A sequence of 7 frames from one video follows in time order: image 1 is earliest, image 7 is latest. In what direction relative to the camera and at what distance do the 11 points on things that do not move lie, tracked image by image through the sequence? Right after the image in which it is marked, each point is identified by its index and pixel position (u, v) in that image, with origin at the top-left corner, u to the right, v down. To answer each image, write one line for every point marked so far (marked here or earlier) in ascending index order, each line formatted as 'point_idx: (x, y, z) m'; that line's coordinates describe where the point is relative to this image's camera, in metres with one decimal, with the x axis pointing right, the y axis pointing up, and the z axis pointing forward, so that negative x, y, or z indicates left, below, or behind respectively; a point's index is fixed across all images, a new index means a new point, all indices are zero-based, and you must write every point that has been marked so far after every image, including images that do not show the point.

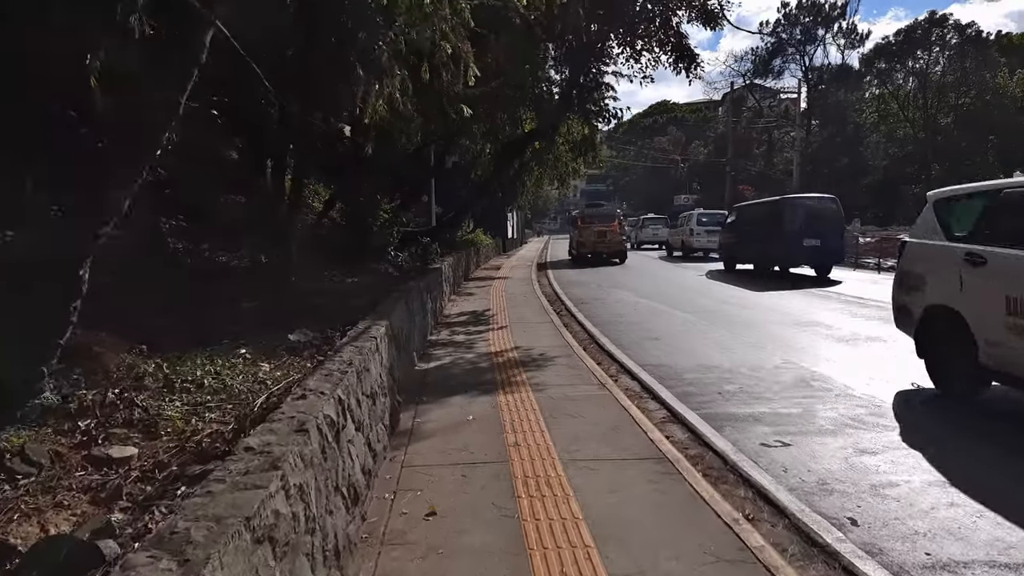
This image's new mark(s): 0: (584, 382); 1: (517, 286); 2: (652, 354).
0: (+0.8, -1.0, +7.7) m
1: (+0.1, 0.0, +19.3) m
2: (+1.9, -0.9, +9.7) m
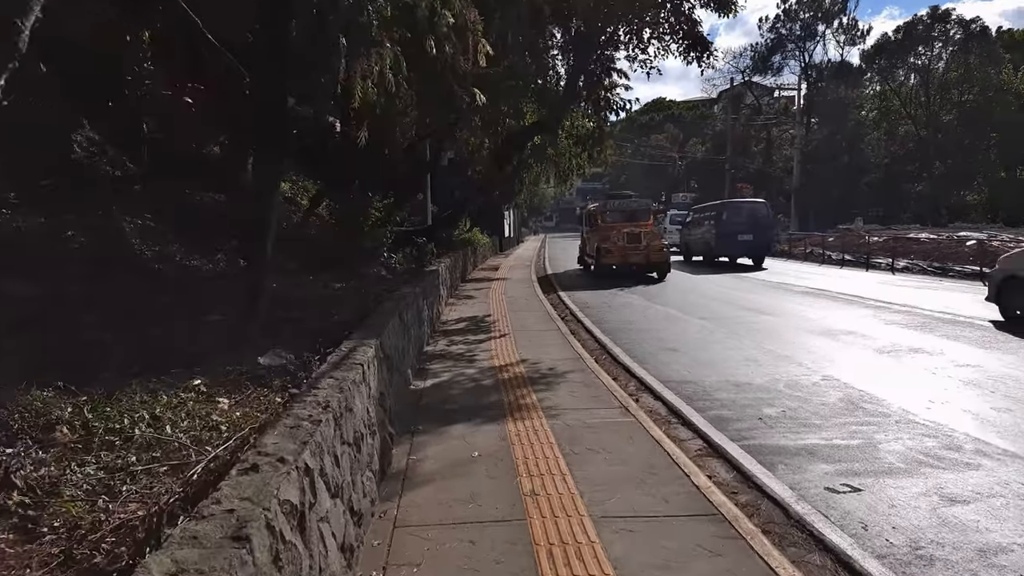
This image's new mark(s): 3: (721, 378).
0: (+0.8, -1.1, +6.7) m
1: (+0.1, 0.0, +18.3) m
2: (+1.9, -1.0, +8.7) m
3: (+2.3, -1.0, +8.2) m
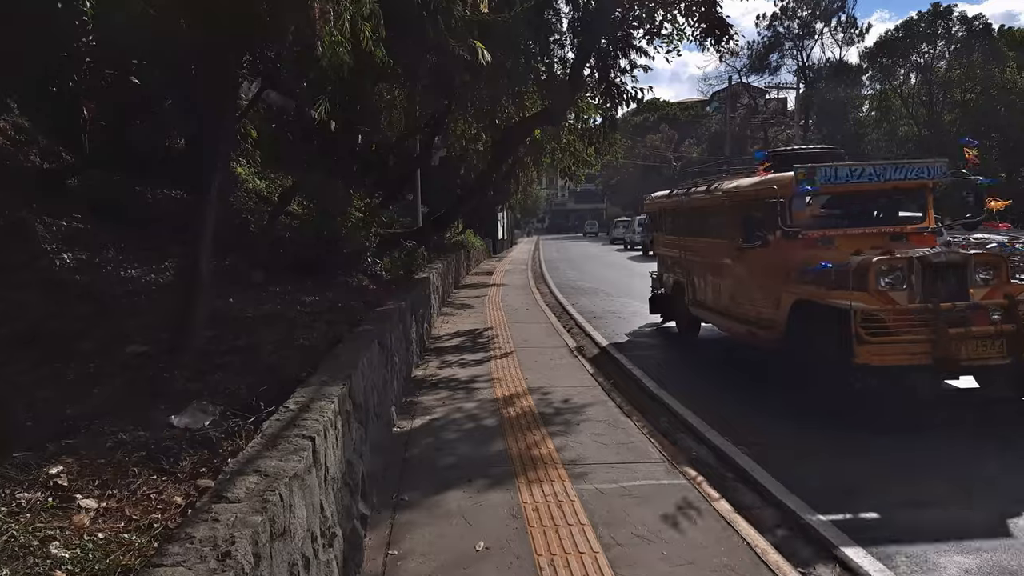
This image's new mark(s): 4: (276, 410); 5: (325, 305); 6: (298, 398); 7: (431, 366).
0: (+0.9, -1.2, +5.3) m
1: (+0.1, -0.2, +16.9) m
2: (+2.0, -1.1, +7.3) m
3: (+2.4, -1.2, +6.7) m
4: (-1.0, -0.5, +3.3) m
5: (-2.0, -0.2, +7.8) m
6: (-1.0, -0.5, +3.6) m
7: (-1.0, -0.9, +8.9) m
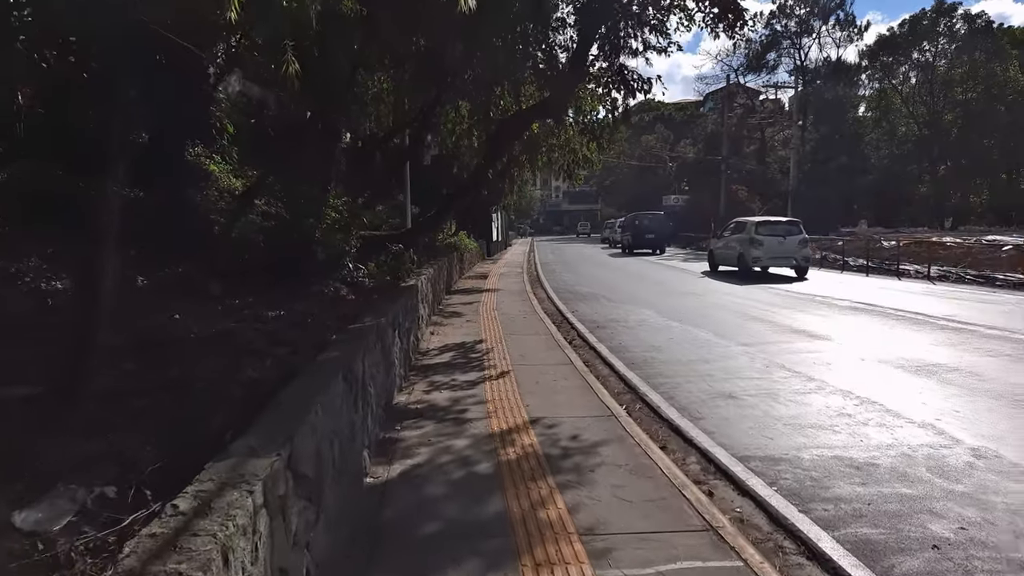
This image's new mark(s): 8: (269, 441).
0: (+0.9, -1.3, +4.2) m
1: (0.0, -0.3, +15.7) m
2: (+2.0, -1.2, +6.2) m
3: (+2.4, -1.3, +5.6) m
4: (-1.0, -0.7, +2.1) m
5: (-2.0, -0.3, +6.7) m
6: (-1.0, -0.6, +2.4) m
7: (-1.0, -1.0, +7.7) m
8: (-1.0, -0.6, +2.9) m
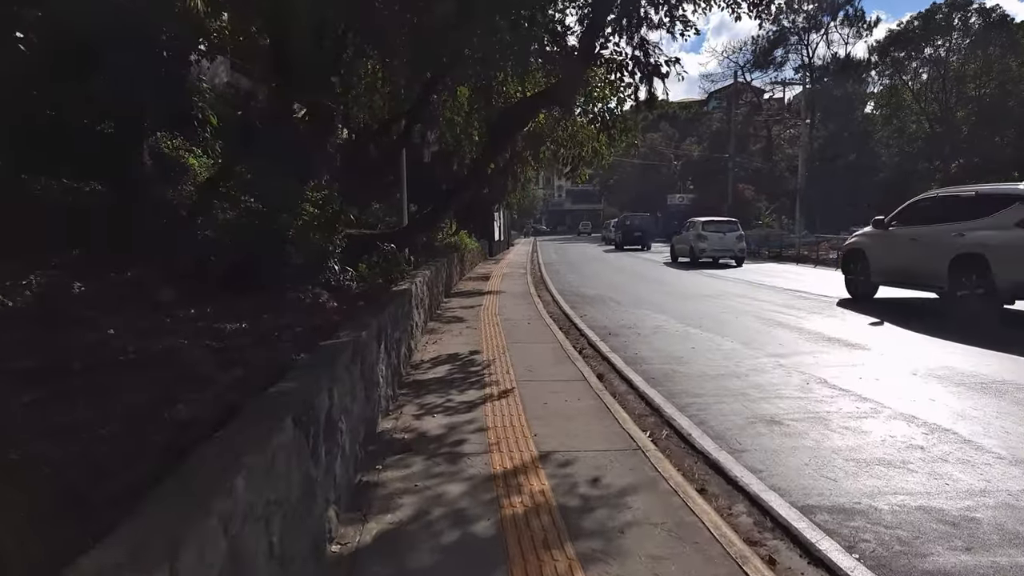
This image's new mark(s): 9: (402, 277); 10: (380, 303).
0: (+1.0, -1.4, +3.1) m
1: (+0.1, -0.4, +14.7) m
2: (+2.0, -1.3, +5.1) m
3: (+2.4, -1.3, +4.5) m
4: (-1.0, -0.7, +1.1) m
5: (-2.0, -0.4, +5.6) m
6: (-1.0, -0.7, +1.3) m
7: (-1.0, -1.1, +6.6) m
8: (-0.9, -0.7, +1.8) m
9: (-1.8, +0.2, +11.4) m
10: (-1.4, -0.2, +7.9) m
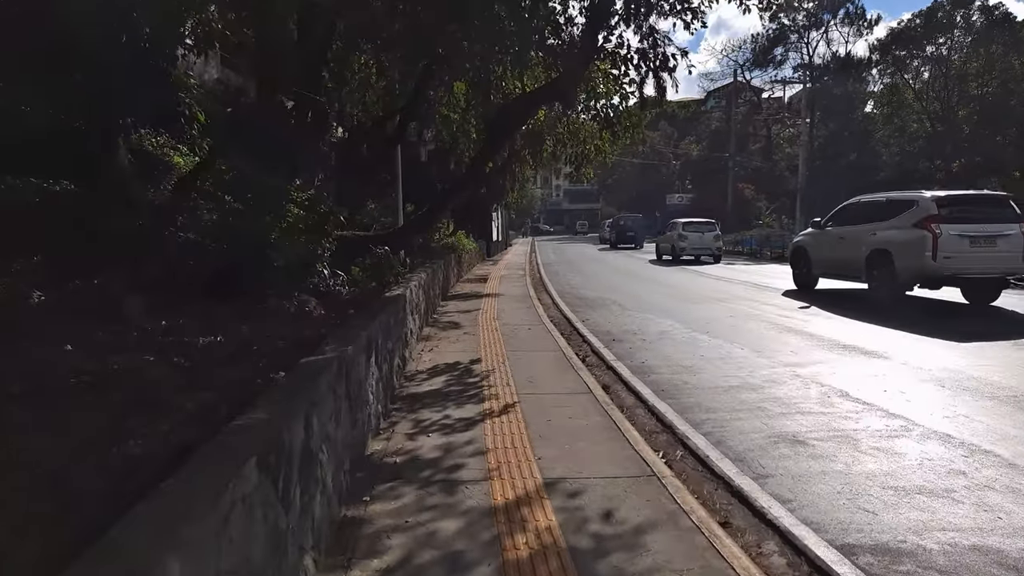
0: (+1.0, -1.5, +2.6) m
1: (0.0, -0.5, +14.2) m
2: (+2.0, -1.4, +4.6) m
3: (+2.5, -1.4, +4.0) m
4: (-1.0, -0.8, +0.5) m
5: (-2.0, -0.4, +5.1) m
6: (-1.0, -0.8, +0.8) m
7: (-1.0, -1.2, +6.1) m
8: (-0.9, -0.7, +1.3) m
9: (-1.8, +0.1, +10.9) m
10: (-1.4, -0.2, +7.4) m
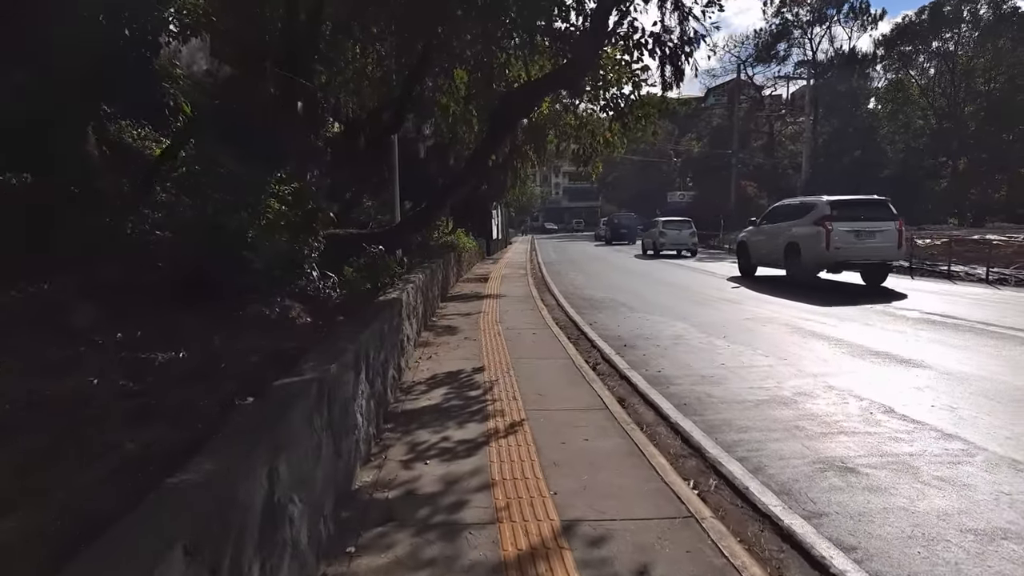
0: (+1.1, -1.5, +1.8) m
1: (+0.1, -0.5, +13.4) m
2: (+2.1, -1.4, +3.8) m
3: (+2.5, -1.5, +3.3) m
4: (-0.9, -0.8, -0.2) m
5: (-1.9, -0.5, +4.3) m
6: (-0.9, -0.8, +0.1) m
7: (-0.9, -1.2, +5.4) m
8: (-0.8, -0.8, +0.6) m
9: (-1.7, +0.1, +10.2) m
10: (-1.4, -0.3, +6.7) m
